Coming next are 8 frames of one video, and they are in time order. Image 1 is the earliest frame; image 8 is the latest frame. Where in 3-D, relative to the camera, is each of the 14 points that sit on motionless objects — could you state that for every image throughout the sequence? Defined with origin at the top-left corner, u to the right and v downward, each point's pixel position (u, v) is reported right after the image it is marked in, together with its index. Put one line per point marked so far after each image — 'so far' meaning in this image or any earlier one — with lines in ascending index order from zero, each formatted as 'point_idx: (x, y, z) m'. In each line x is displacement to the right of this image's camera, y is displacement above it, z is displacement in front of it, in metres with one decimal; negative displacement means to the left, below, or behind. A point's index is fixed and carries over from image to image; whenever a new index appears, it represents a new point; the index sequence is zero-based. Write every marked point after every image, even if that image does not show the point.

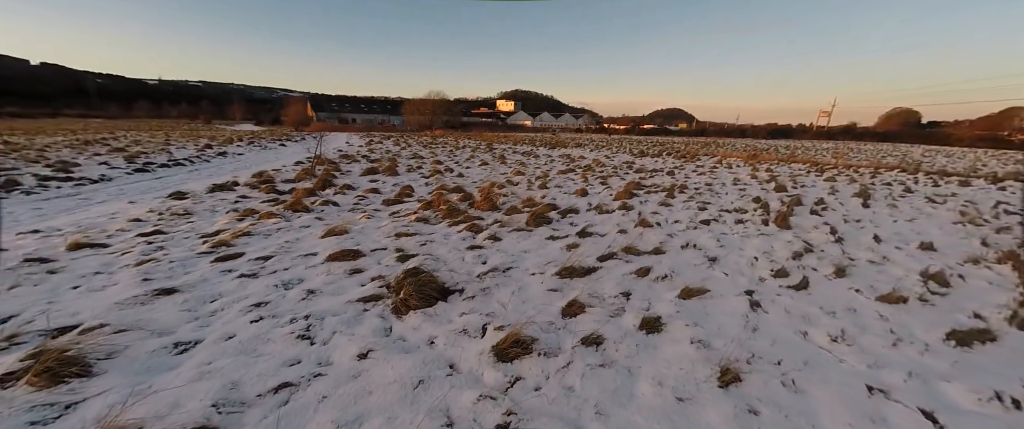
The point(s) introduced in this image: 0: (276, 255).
0: (-3.2, -0.5, +4.8) m
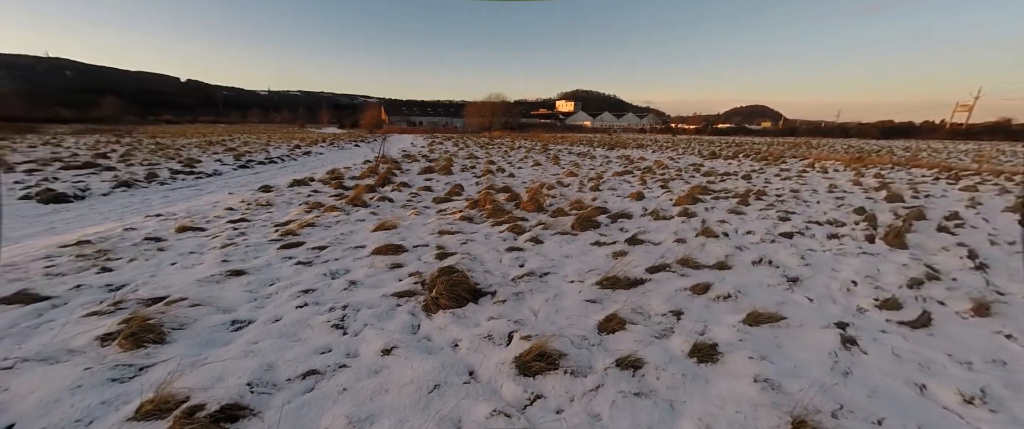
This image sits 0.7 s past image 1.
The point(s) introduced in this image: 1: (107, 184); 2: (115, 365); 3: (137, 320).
0: (-2.6, -0.4, +5.1) m
1: (-9.6, +0.8, +8.7) m
2: (-2.6, -1.0, +2.3) m
3: (-2.8, -0.8, +2.8) m
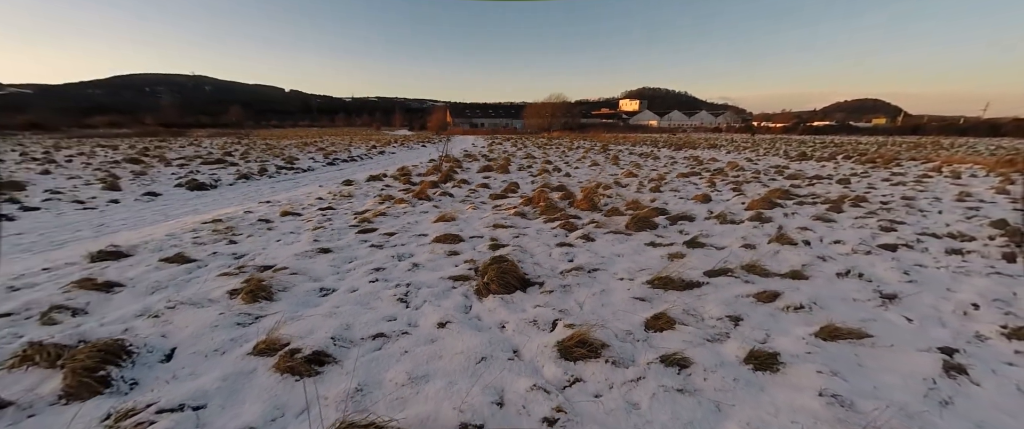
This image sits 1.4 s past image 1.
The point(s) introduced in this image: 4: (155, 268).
0: (-1.8, -0.3, +5.7) m
1: (-8.0, +1.1, +10.5) m
2: (-2.3, -0.8, +3.0) m
3: (-2.5, -0.6, +3.4) m
4: (-3.6, -0.6, +3.6) m
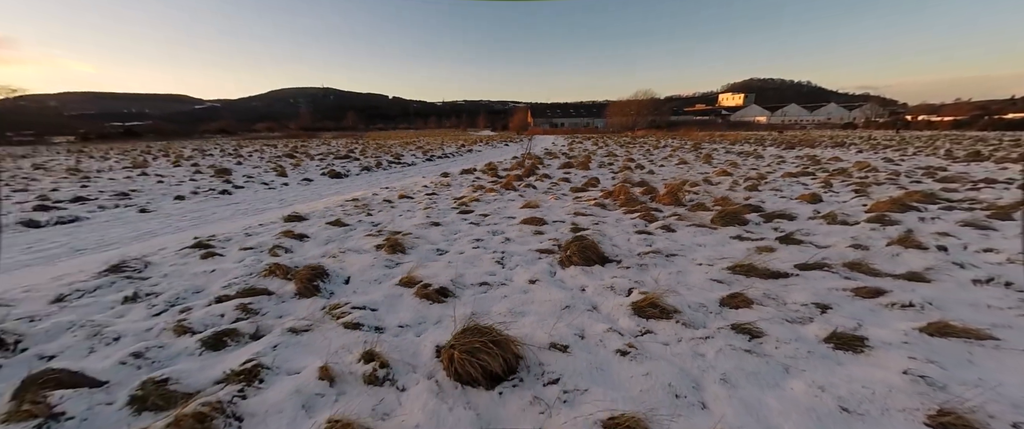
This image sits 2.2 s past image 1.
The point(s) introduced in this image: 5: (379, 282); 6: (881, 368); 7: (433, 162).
0: (-0.4, 0.0, +6.5) m
1: (-5.4, +1.6, +12.6) m
2: (-1.4, -0.5, +4.0) m
3: (-1.5, -0.3, +4.5) m
4: (-2.6, -0.3, +5.0) m
5: (-1.3, -0.7, +3.4) m
6: (+2.6, -1.1, +2.5) m
7: (-3.5, +2.3, +15.8) m
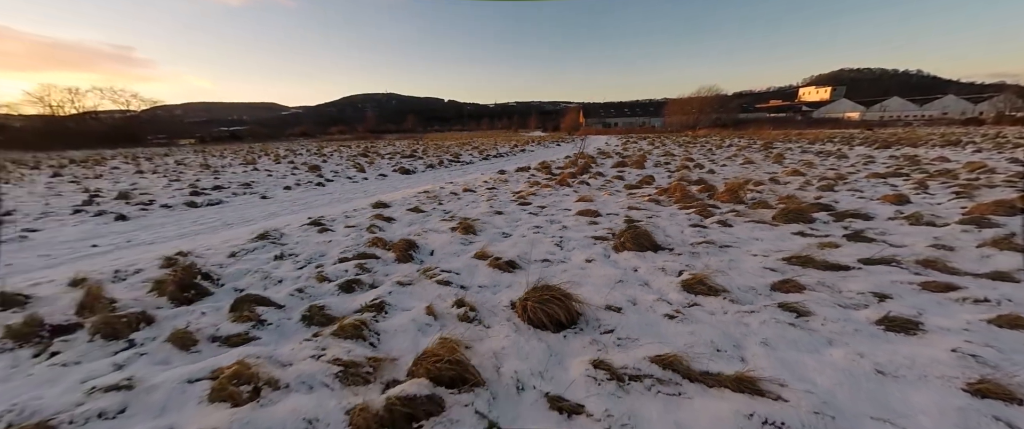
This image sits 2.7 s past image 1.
0: (+0.7, +0.1, +7.0) m
1: (-3.4, +1.8, +13.7) m
2: (-0.7, -0.3, +4.7) m
3: (-0.7, -0.1, +5.2) m
4: (-1.7, 0.0, +5.8) m
5: (-0.6, -0.5, +4.1) m
6: (+3.1, -0.9, +2.6) m
7: (-1.1, +2.5, +16.7) m
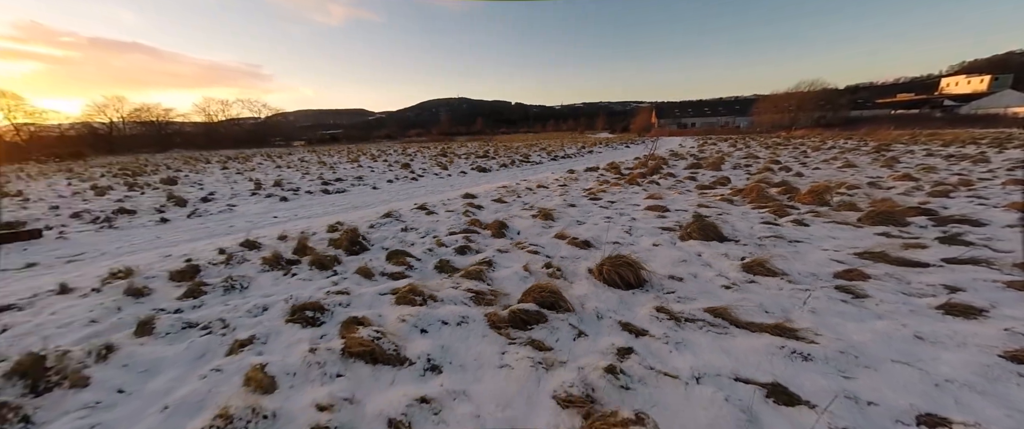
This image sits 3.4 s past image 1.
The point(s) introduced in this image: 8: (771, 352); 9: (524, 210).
0: (+2.3, +0.3, +7.6) m
1: (-0.5, +2.0, +14.9) m
2: (+0.5, -0.1, +5.5) m
3: (+0.5, 0.0, +6.0) m
4: (-0.4, +0.2, +6.8) m
5: (+0.4, -0.3, +5.0) m
6: (+3.8, -0.9, +2.8) m
7: (+2.3, +2.6, +17.4) m
8: (+1.6, -0.8, +2.2) m
9: (+0.2, +0.1, +6.5) m
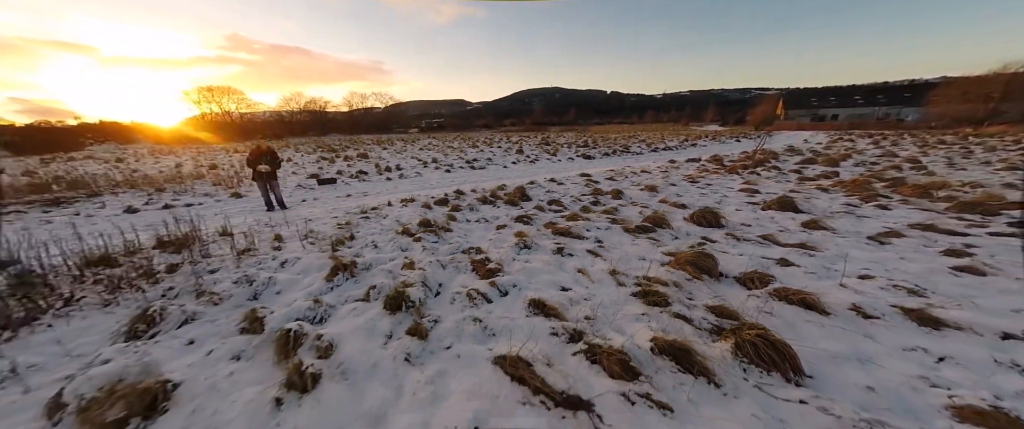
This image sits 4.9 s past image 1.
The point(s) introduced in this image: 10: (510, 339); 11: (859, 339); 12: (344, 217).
0: (+5.1, +0.7, +8.9) m
1: (+4.3, +2.8, +16.6) m
2: (+2.8, +0.4, +7.4) m
3: (+3.0, +0.6, +7.8) m
4: (+2.4, +0.8, +8.8) m
5: (+2.6, +0.3, +6.9) m
6: (+5.4, -0.6, +4.0) m
7: (+7.6, +3.2, +18.4) m
8: (+3.0, -0.4, +3.9) m
9: (+2.8, +0.7, +8.4) m
10: (0.0, -0.8, +2.4) m
11: (+2.2, -0.8, +2.3) m
12: (-2.6, 0.0, +5.5) m
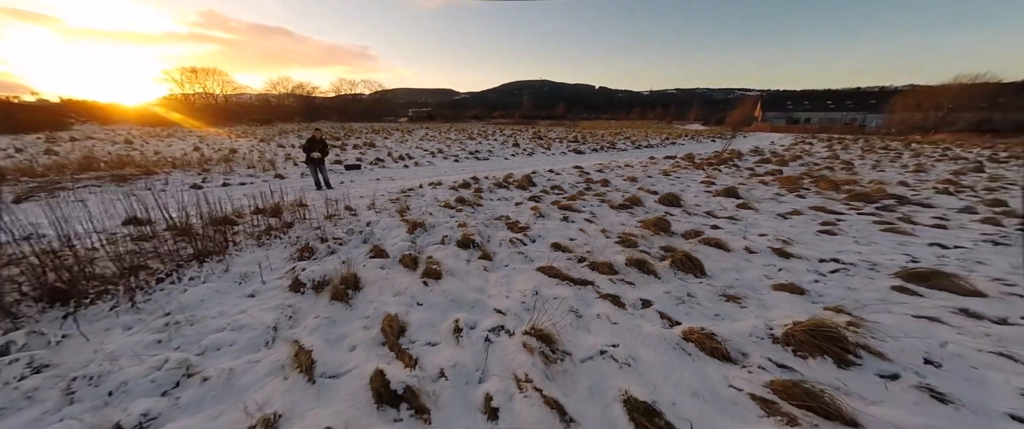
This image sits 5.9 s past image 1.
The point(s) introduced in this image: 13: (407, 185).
0: (+5.2, +1.1, +10.7) m
1: (+4.1, +3.3, +18.3) m
2: (+3.0, +0.8, +9.1) m
3: (+3.2, +1.0, +9.5) m
4: (+2.4, +1.2, +10.5) m
5: (+2.8, +0.6, +8.6) m
6: (+5.6, -0.4, +5.8) m
7: (+7.3, +3.7, +20.2) m
8: (+3.3, -0.1, +5.6) m
9: (+2.9, +1.1, +10.0) m
10: (+0.3, -0.5, +4.0) m
11: (+2.5, -0.5, +4.0) m
12: (-2.4, +0.4, +7.0) m
13: (-2.4, +0.7, +8.1) m
